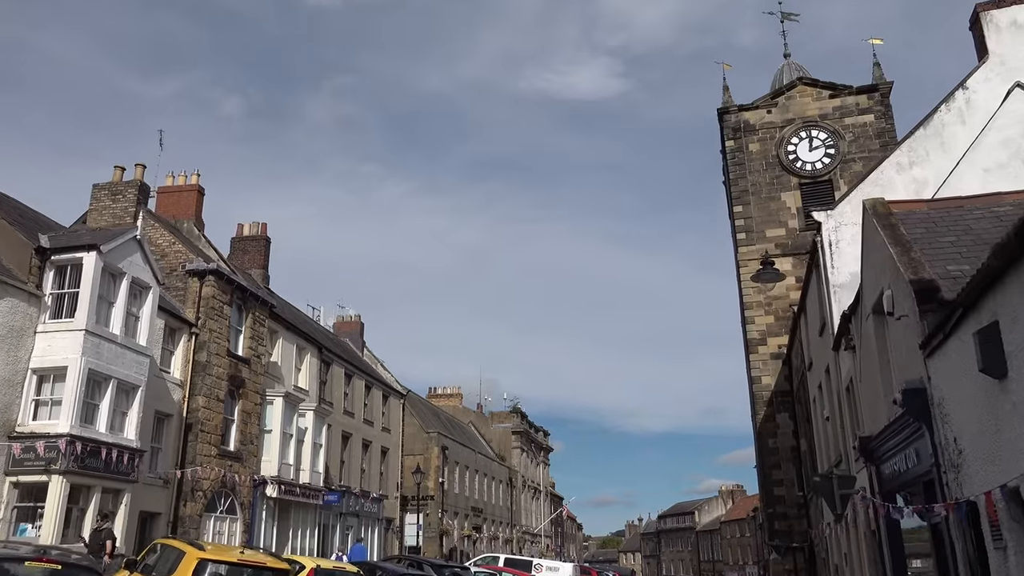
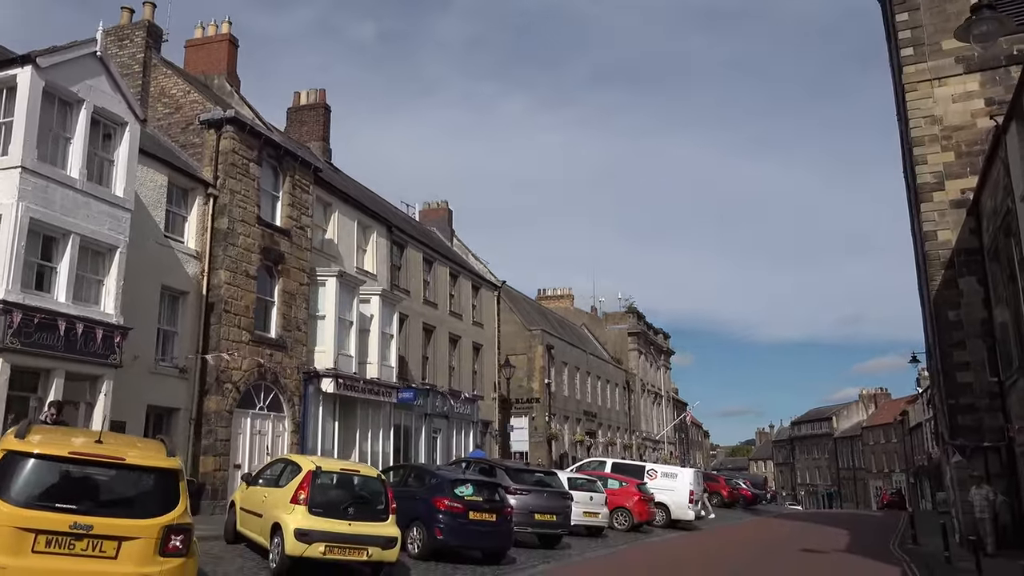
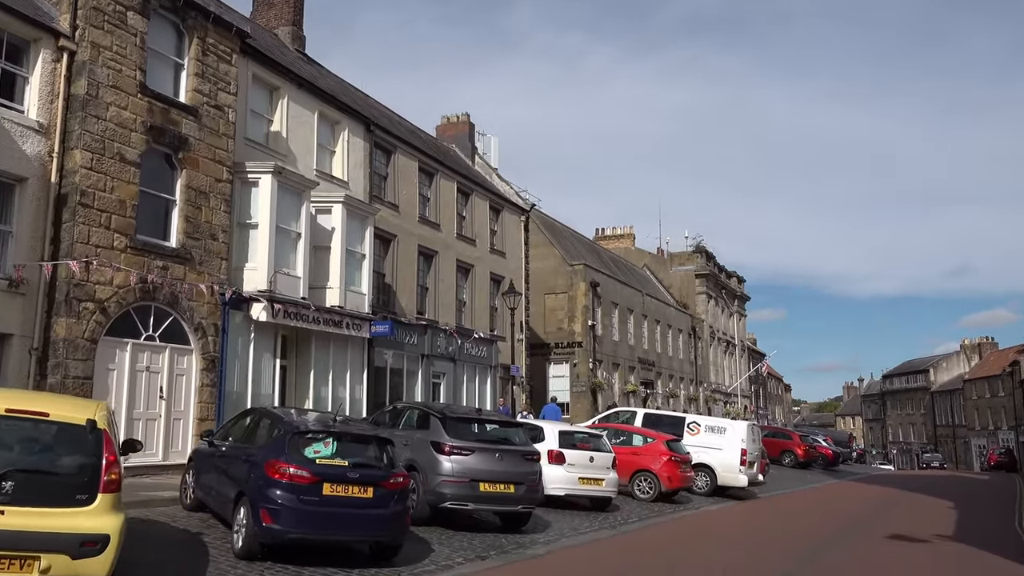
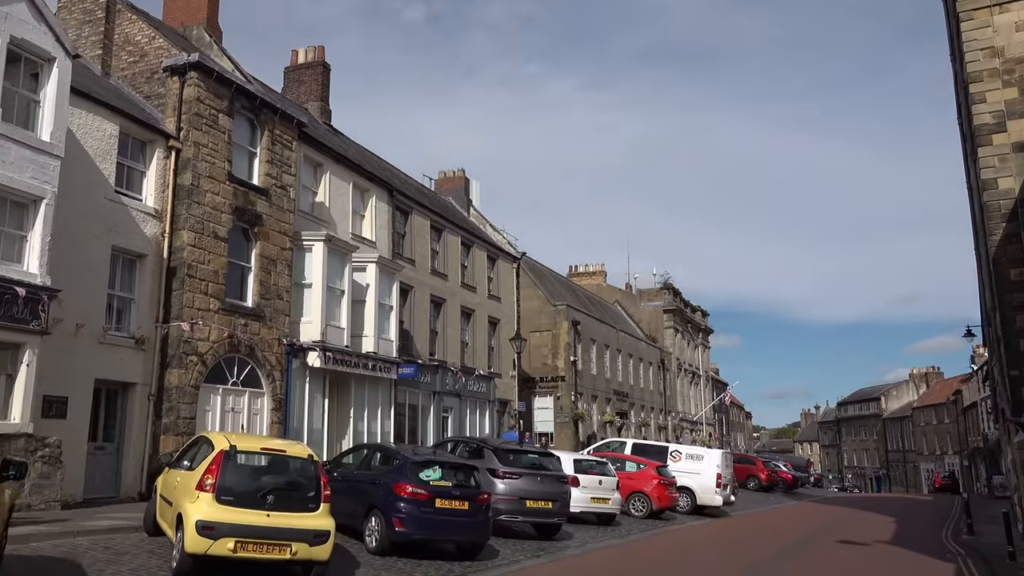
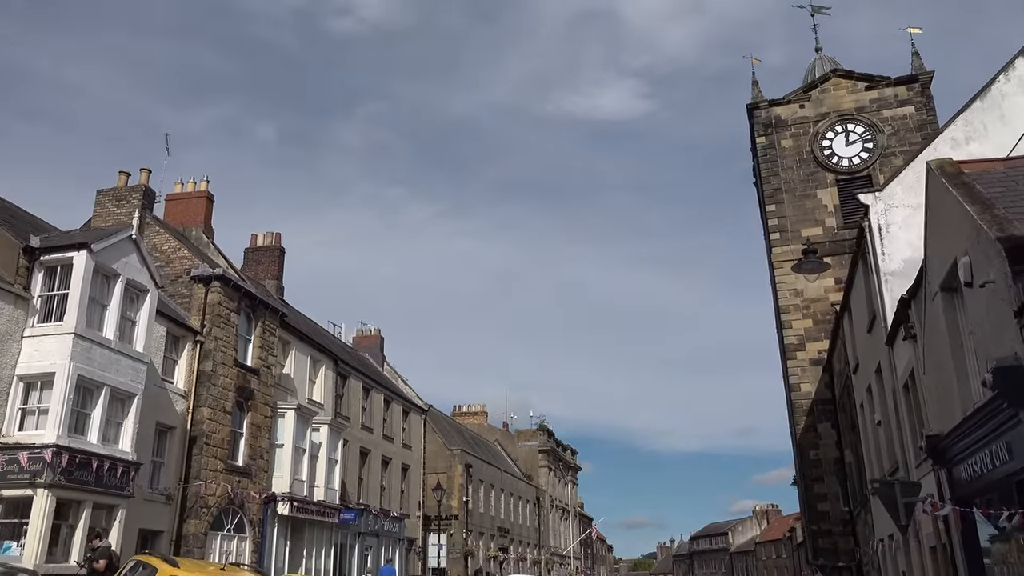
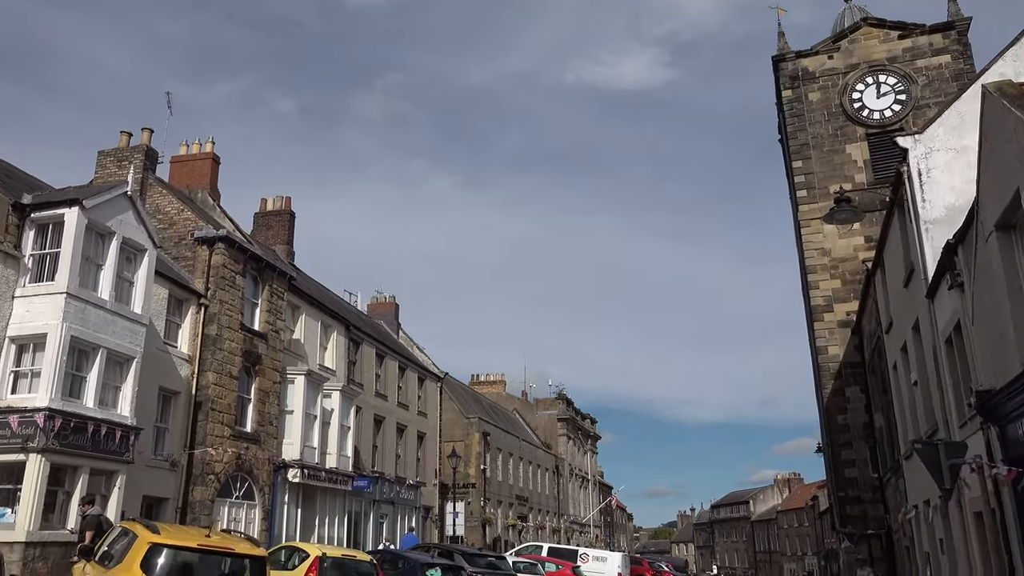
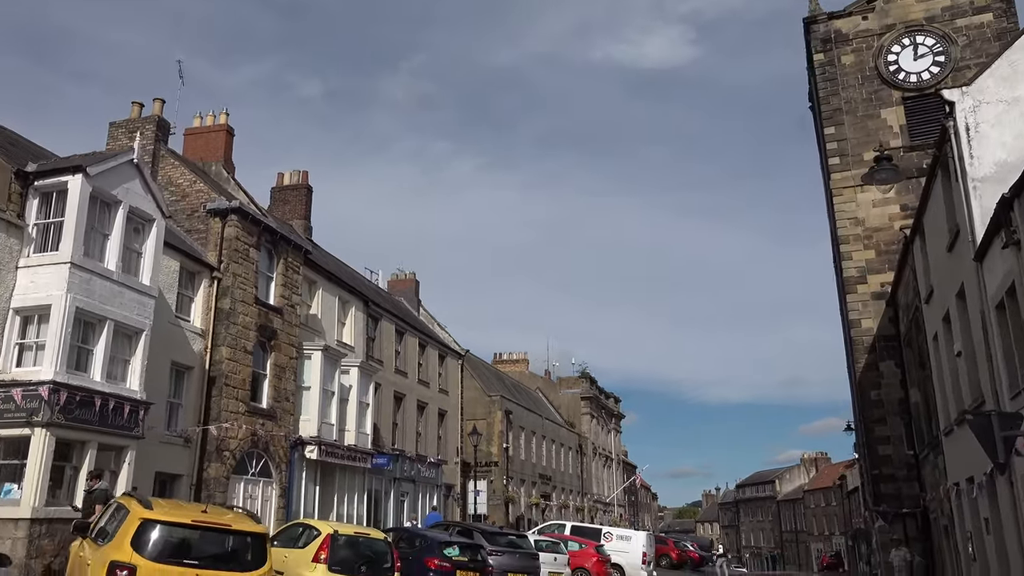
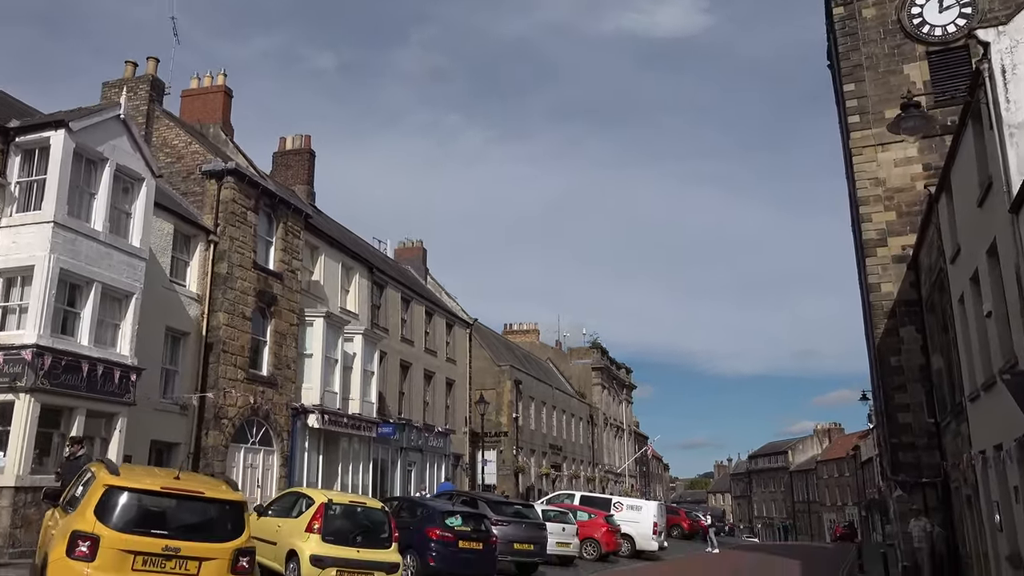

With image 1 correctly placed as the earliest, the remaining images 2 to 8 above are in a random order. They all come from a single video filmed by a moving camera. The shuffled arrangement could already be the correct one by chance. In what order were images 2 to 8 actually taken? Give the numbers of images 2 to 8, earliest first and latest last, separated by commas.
5, 6, 7, 8, 2, 4, 3
